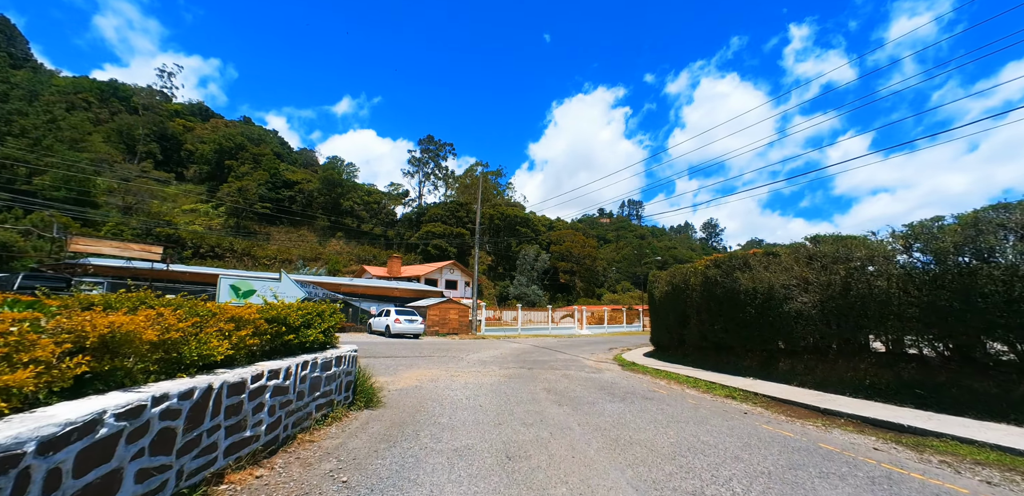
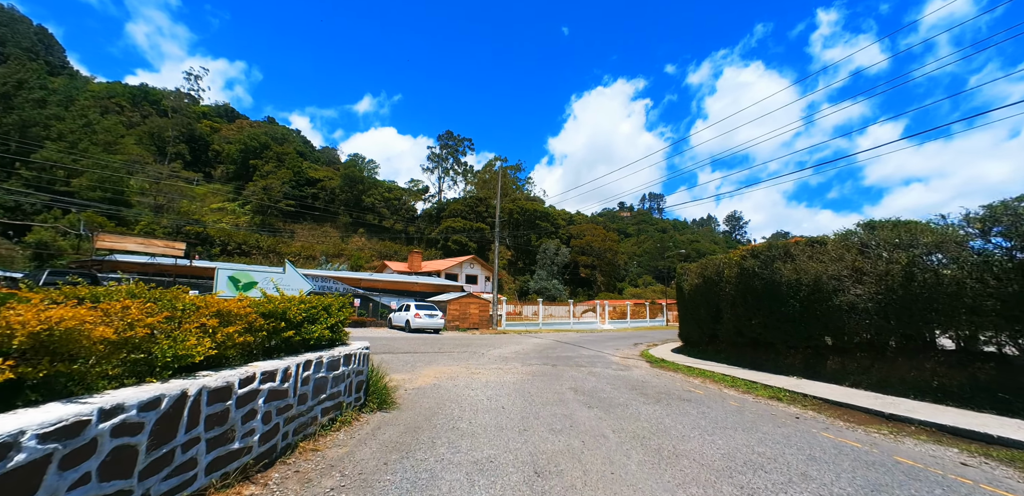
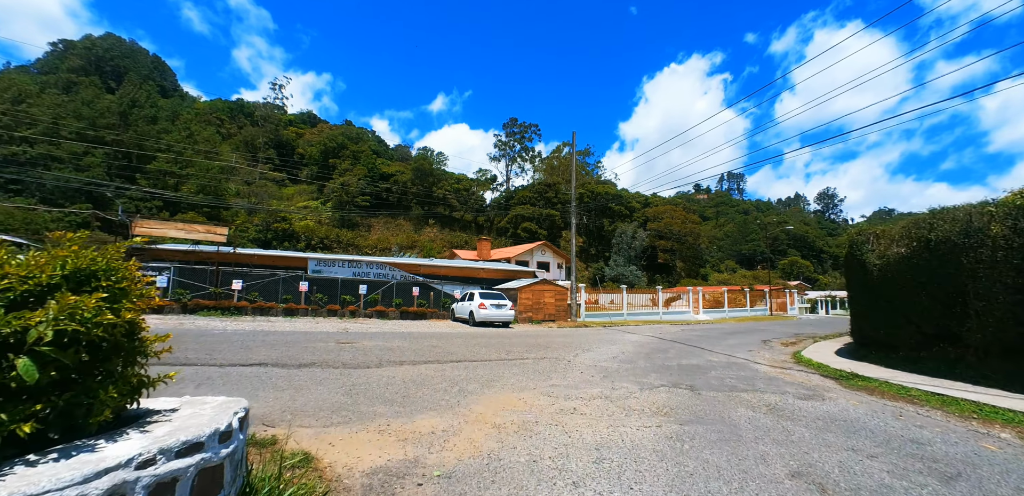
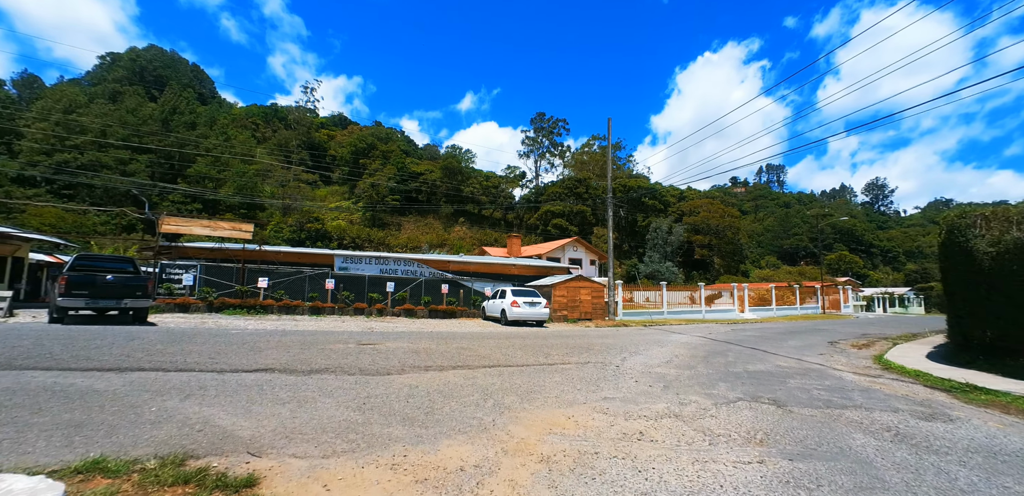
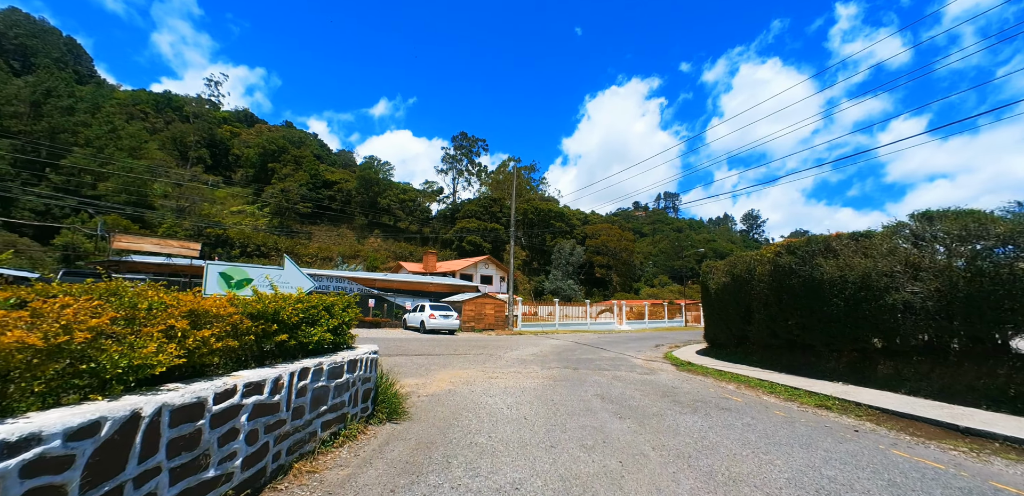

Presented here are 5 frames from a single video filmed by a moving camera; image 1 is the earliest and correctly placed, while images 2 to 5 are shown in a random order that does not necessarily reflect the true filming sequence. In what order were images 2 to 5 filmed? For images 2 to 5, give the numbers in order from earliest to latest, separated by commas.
2, 5, 3, 4
